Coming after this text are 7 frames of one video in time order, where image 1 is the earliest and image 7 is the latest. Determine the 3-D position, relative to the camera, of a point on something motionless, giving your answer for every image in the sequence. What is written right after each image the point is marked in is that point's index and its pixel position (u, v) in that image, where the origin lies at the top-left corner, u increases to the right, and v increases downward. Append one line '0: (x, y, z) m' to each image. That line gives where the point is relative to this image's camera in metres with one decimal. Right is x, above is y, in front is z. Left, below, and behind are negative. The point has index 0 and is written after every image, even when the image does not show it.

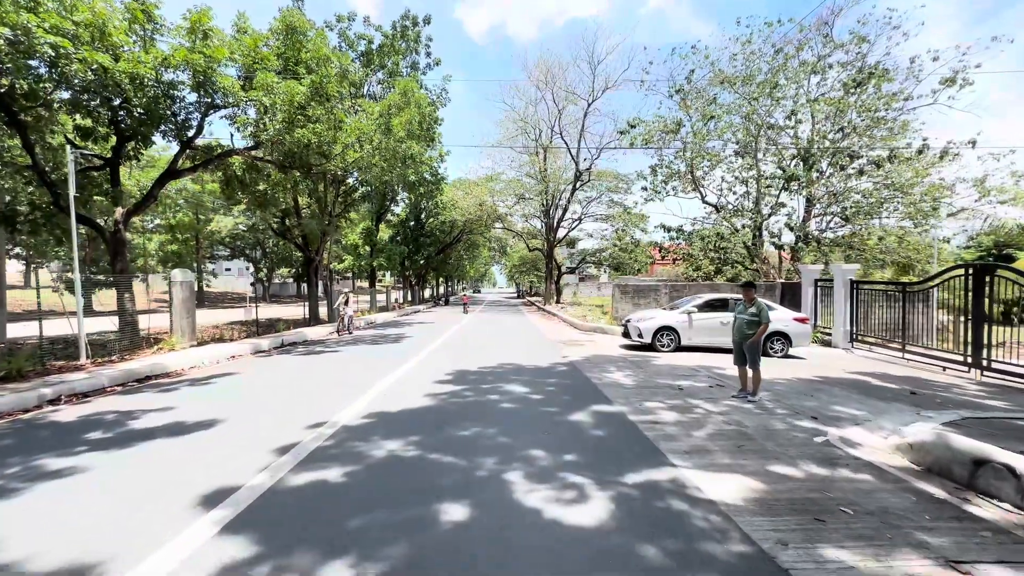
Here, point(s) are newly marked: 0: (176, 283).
0: (-10.0, +0.1, +13.4) m
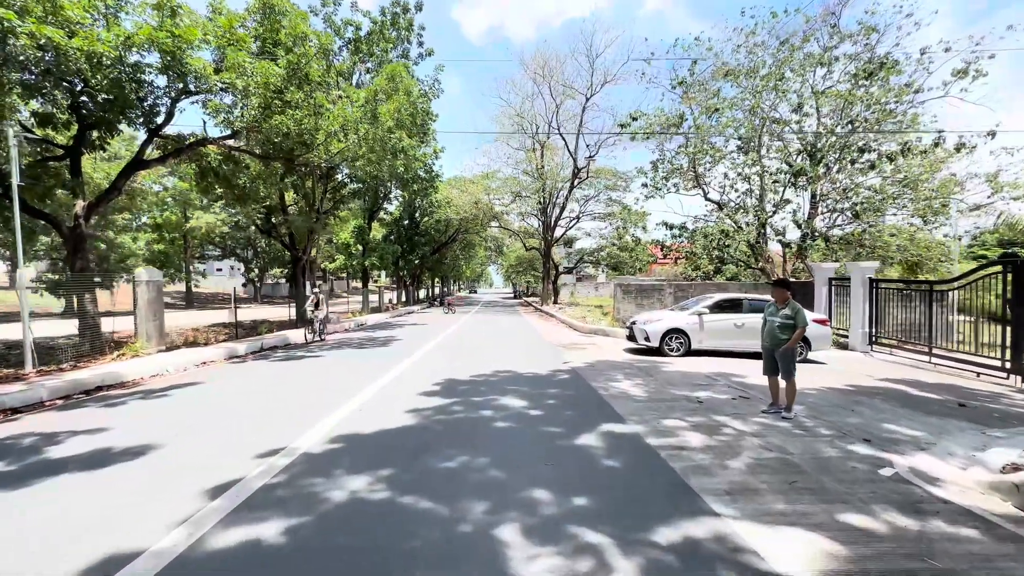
0: (-10.1, +0.1, +12.3) m
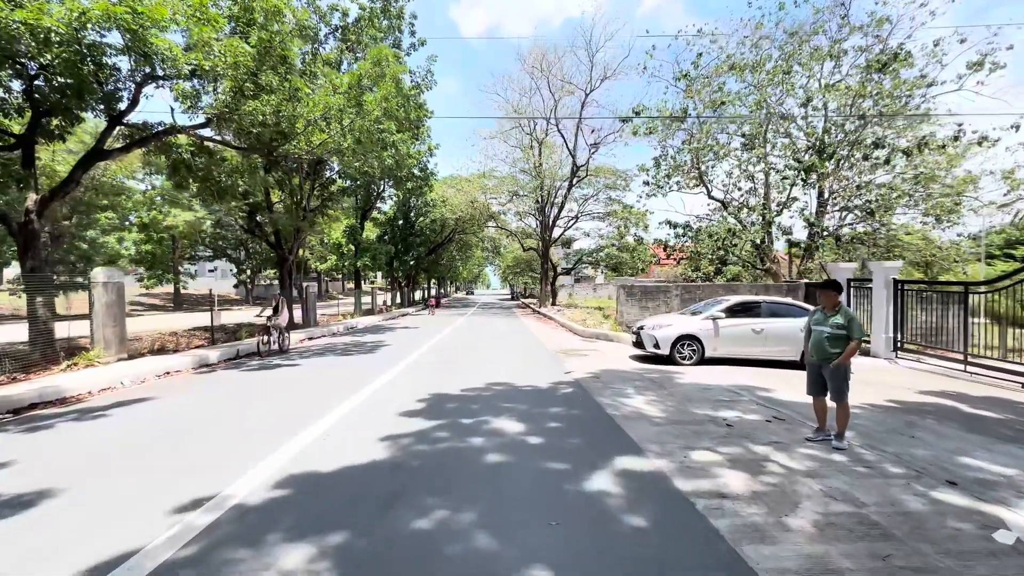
0: (-10.2, +0.1, +11.1) m
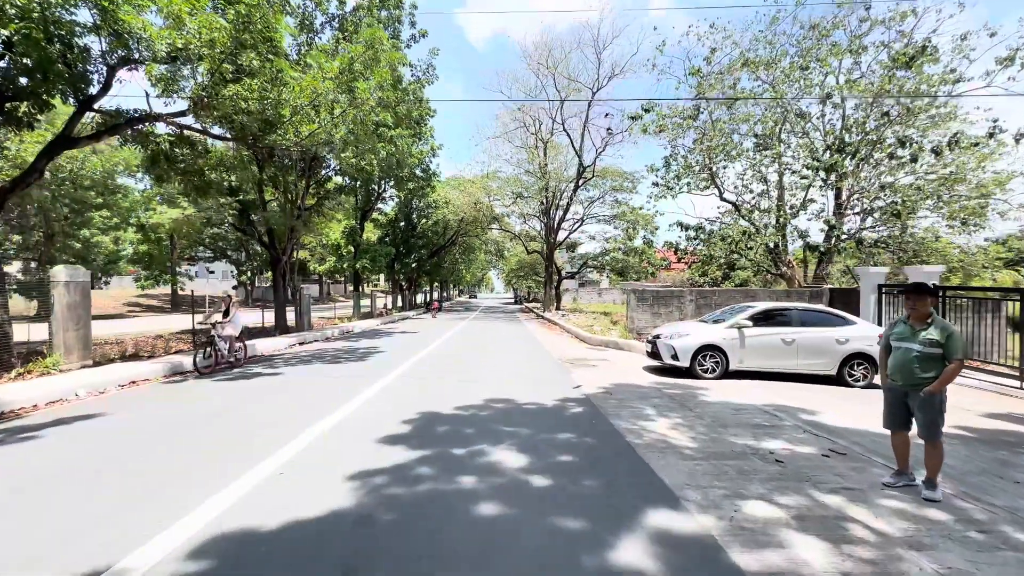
0: (-10.2, +0.1, +10.1) m
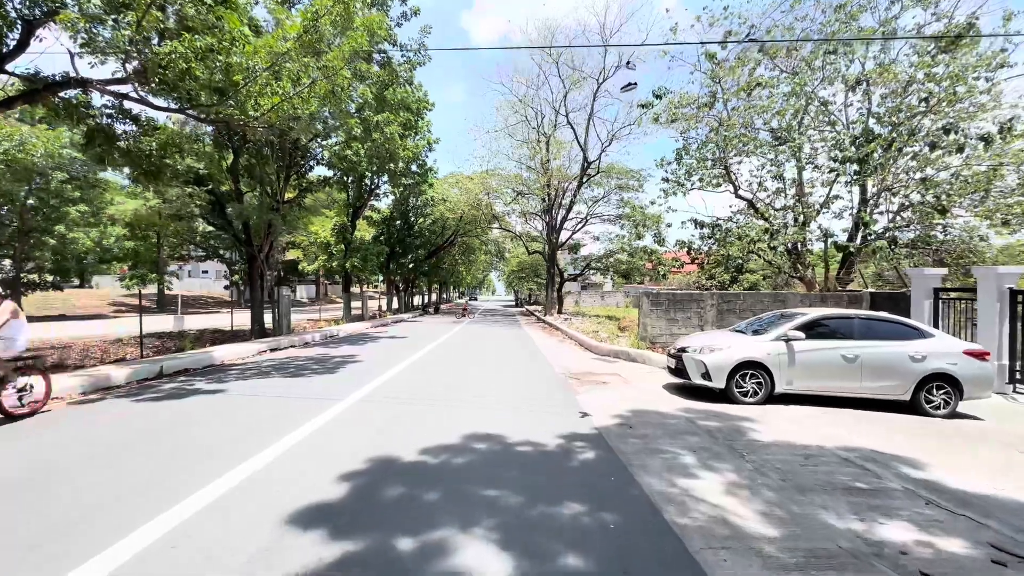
0: (-10.3, +0.1, +8.2) m
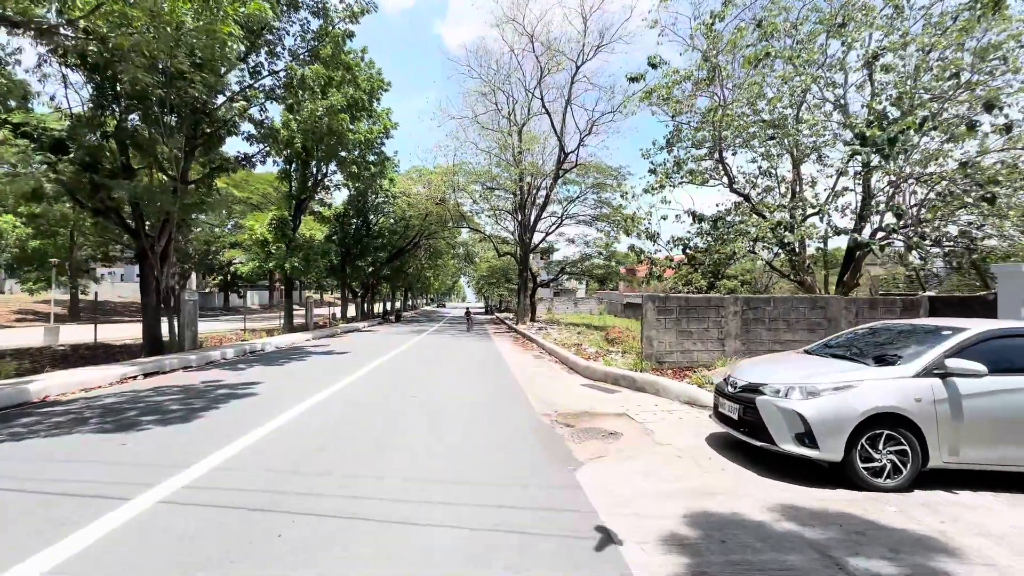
0: (-10.8, +0.2, +3.9) m
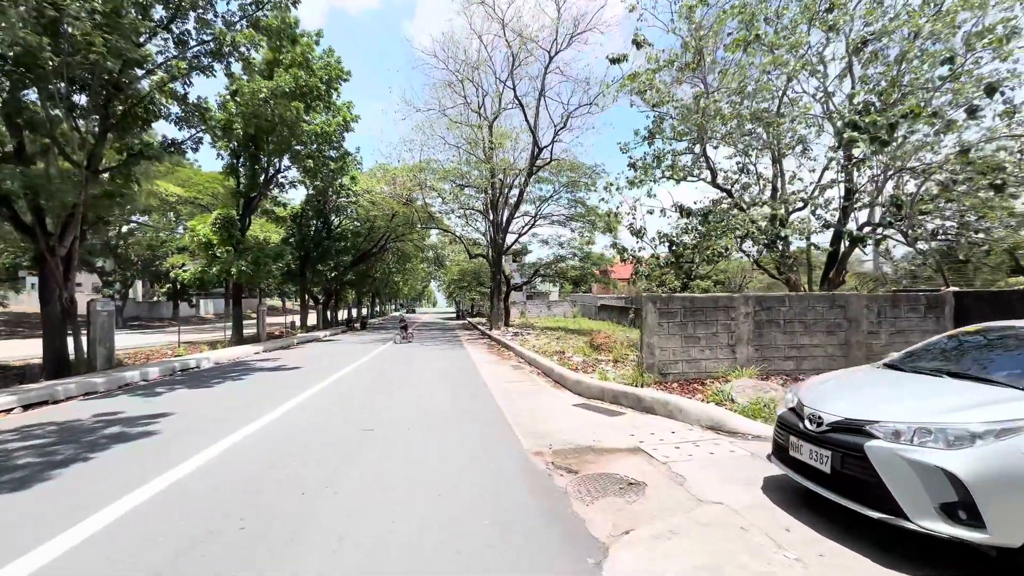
0: (-10.8, +0.1, +1.4) m
